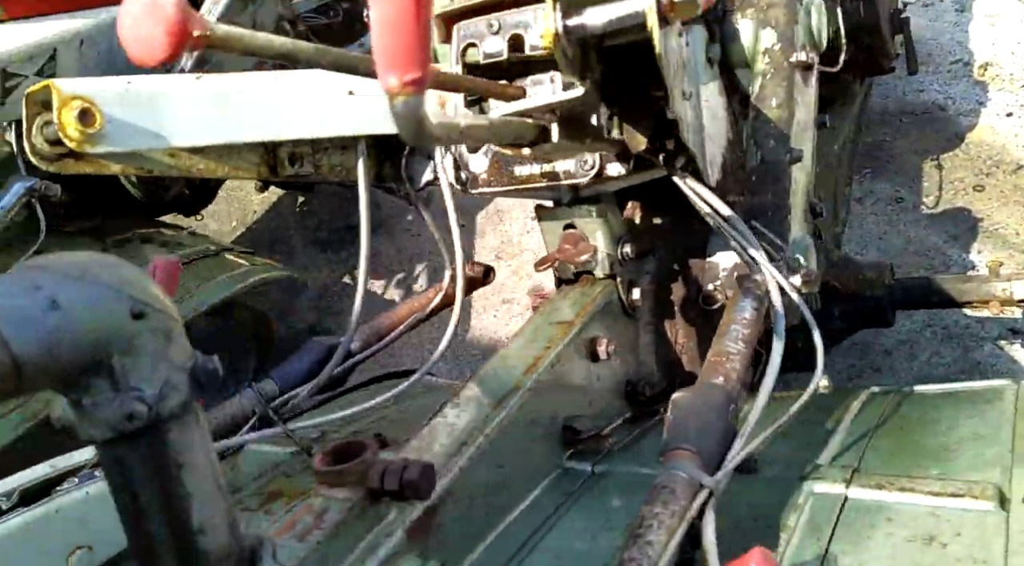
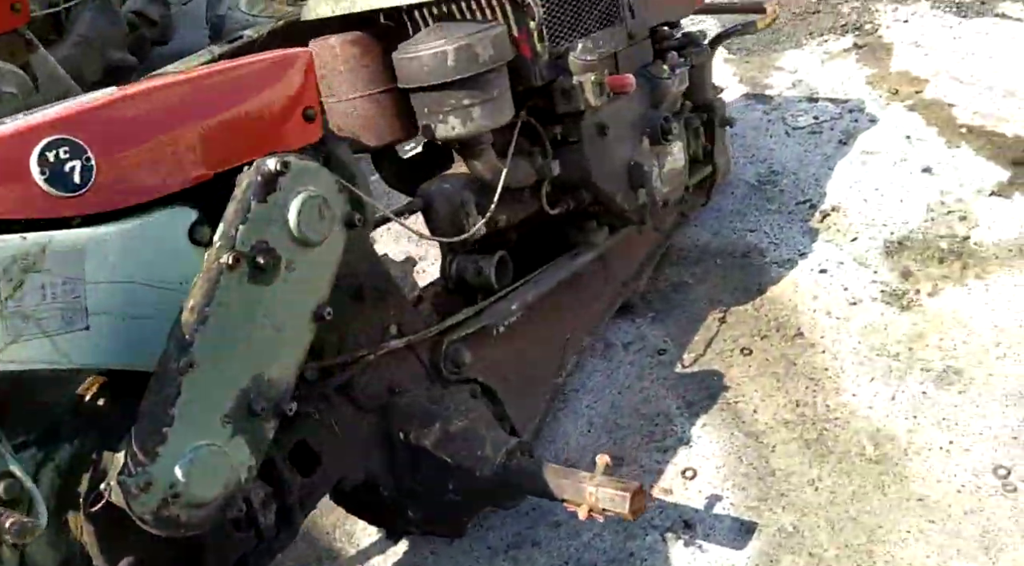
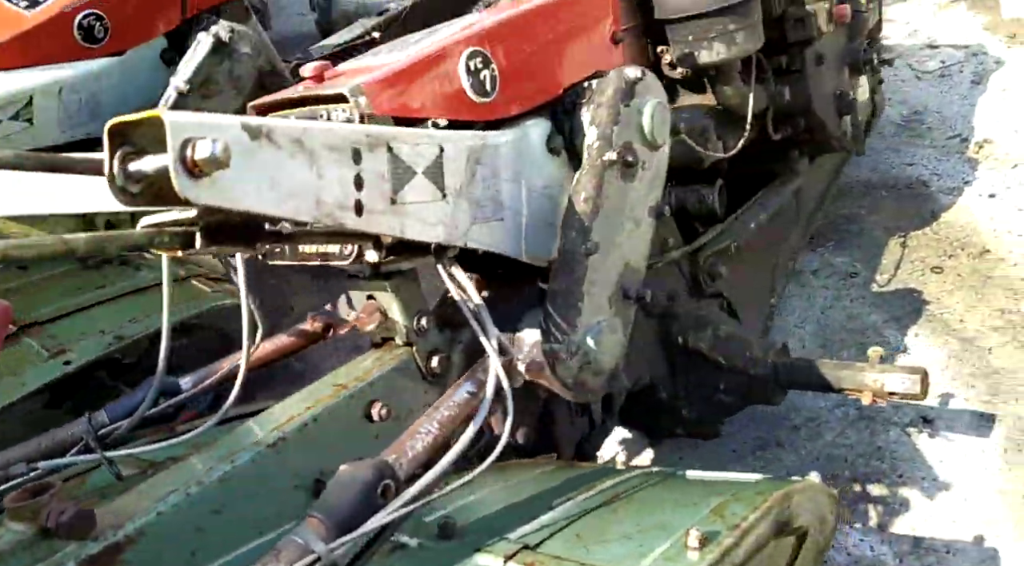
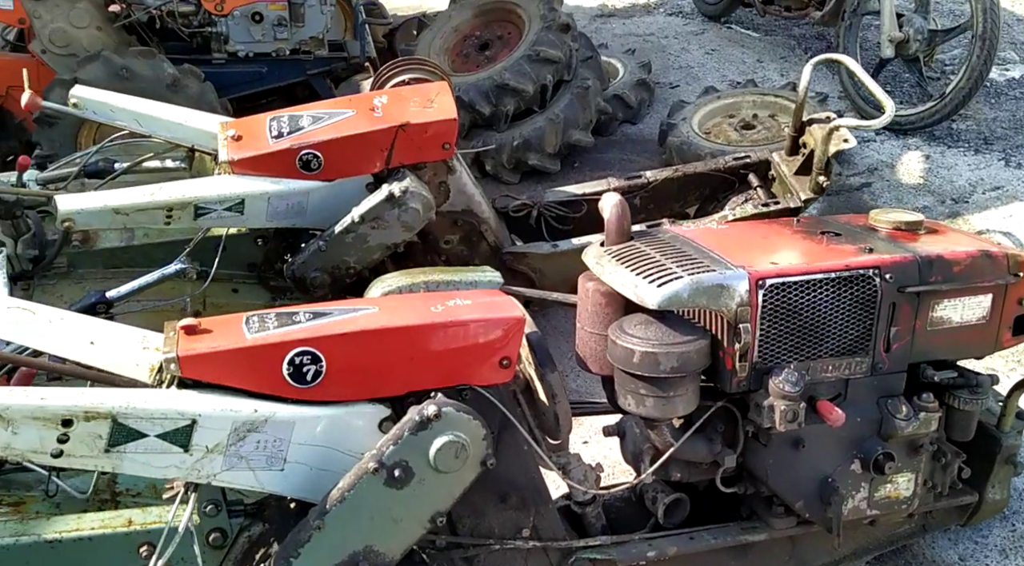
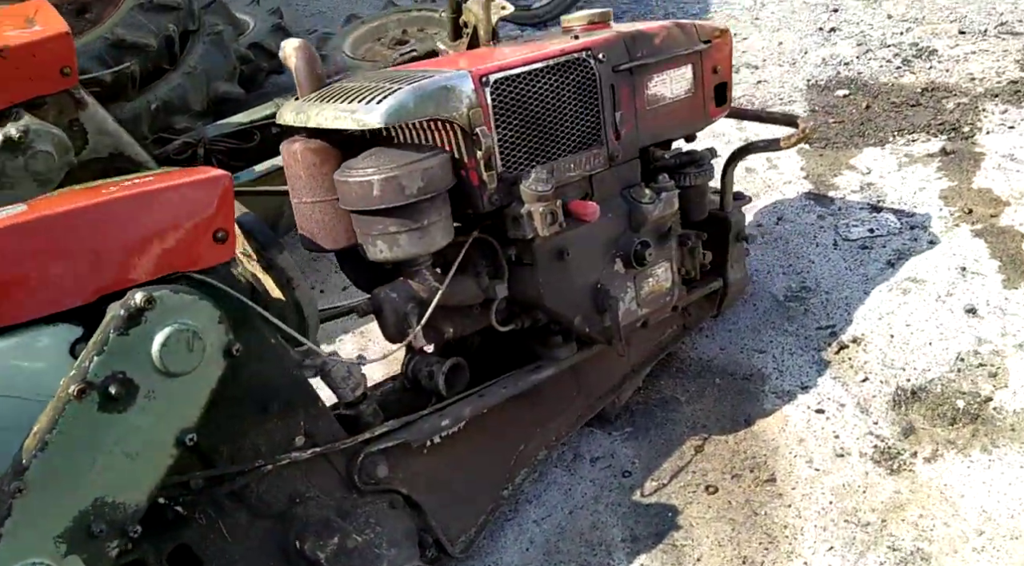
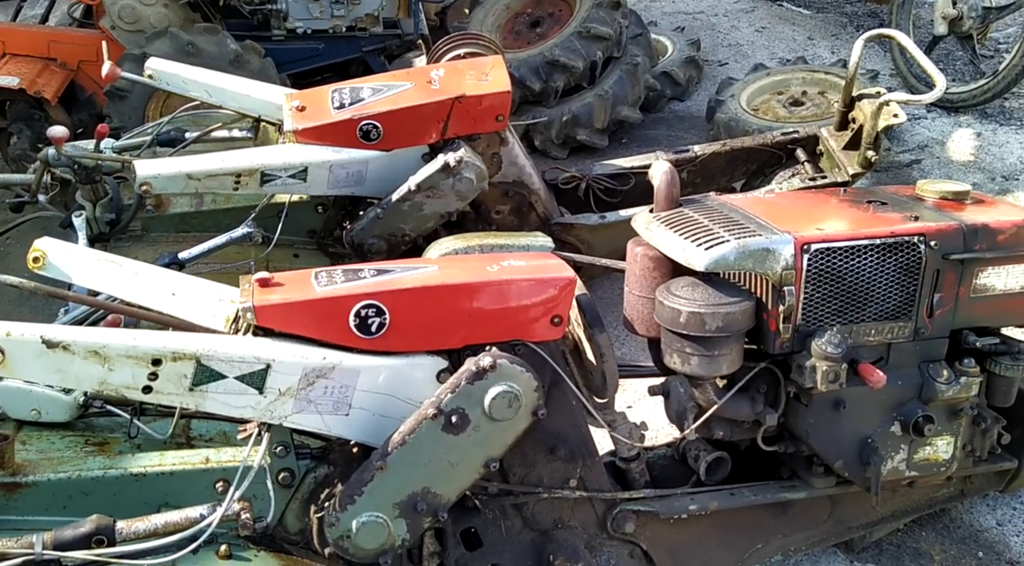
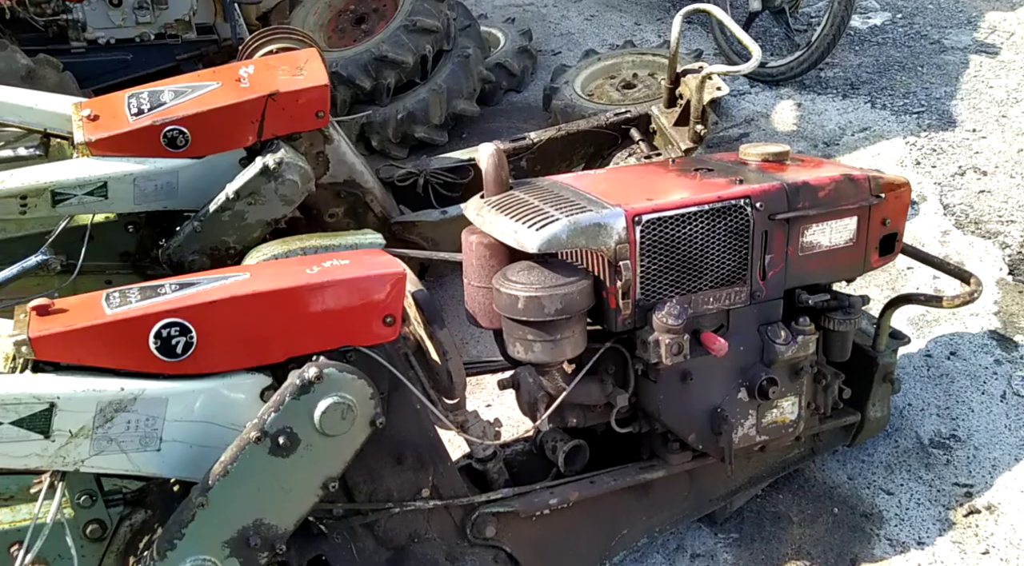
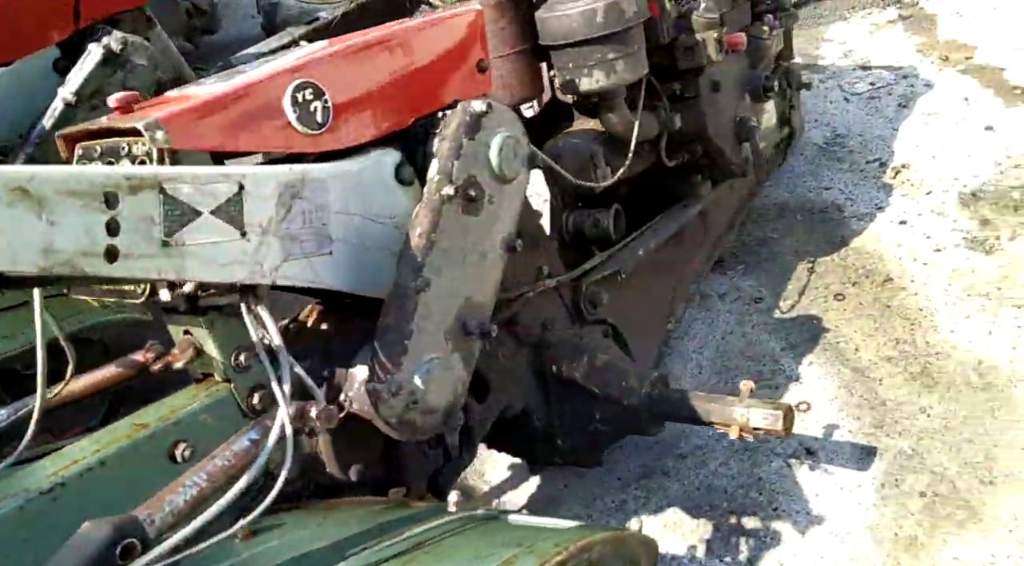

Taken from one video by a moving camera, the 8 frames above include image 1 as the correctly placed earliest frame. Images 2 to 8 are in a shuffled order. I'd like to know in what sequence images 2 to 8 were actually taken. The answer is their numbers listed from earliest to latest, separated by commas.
3, 8, 2, 5, 7, 4, 6
